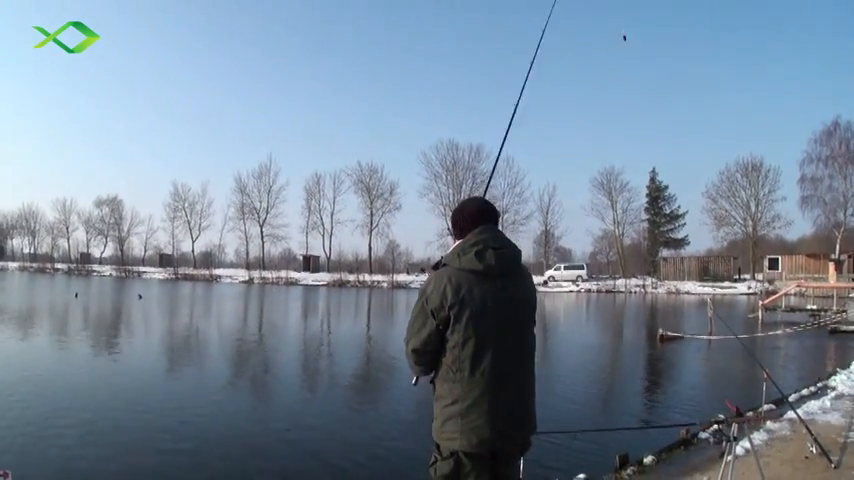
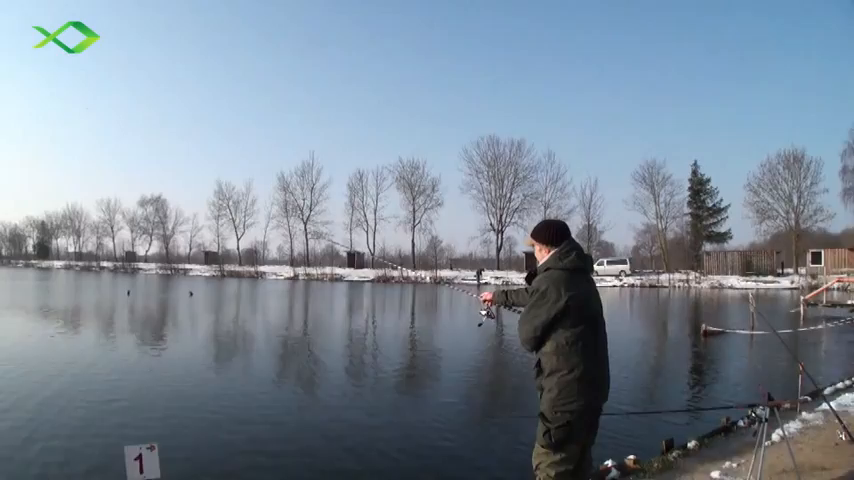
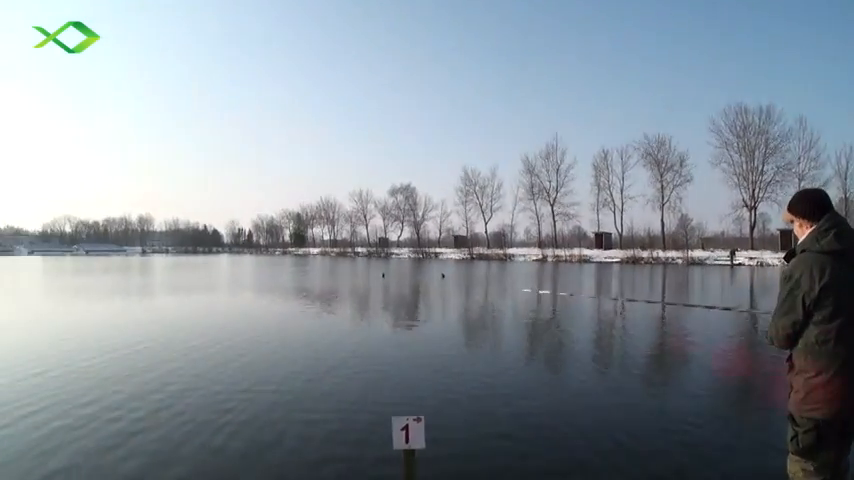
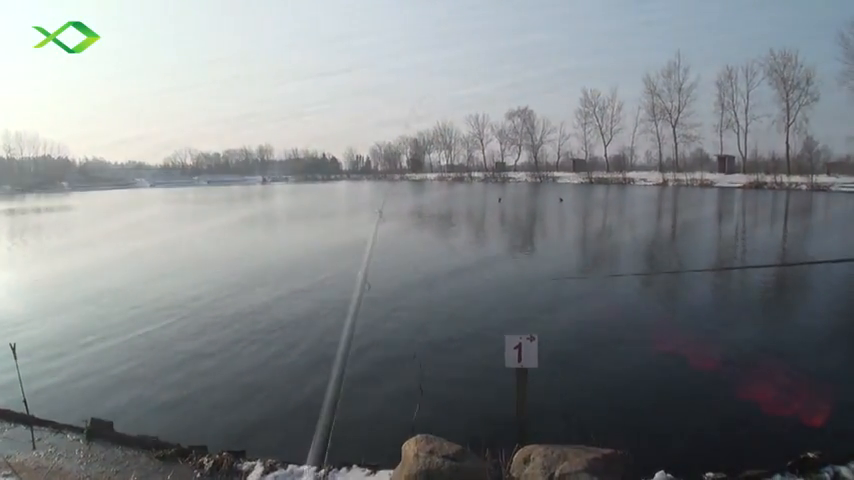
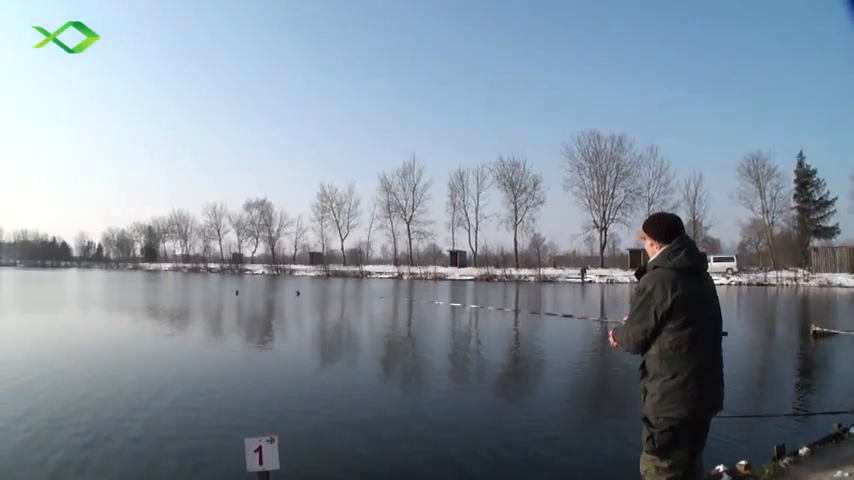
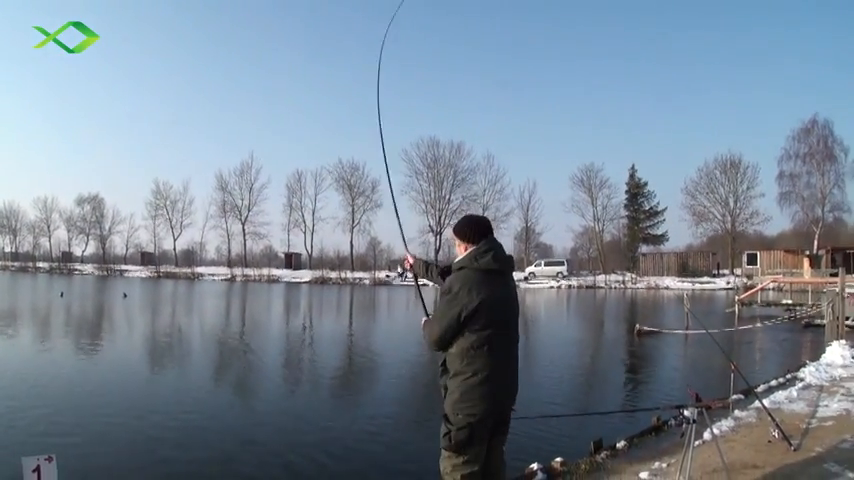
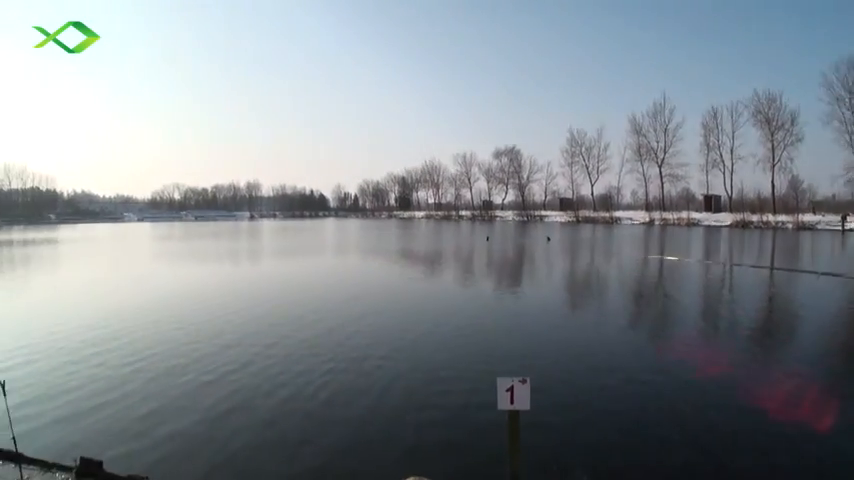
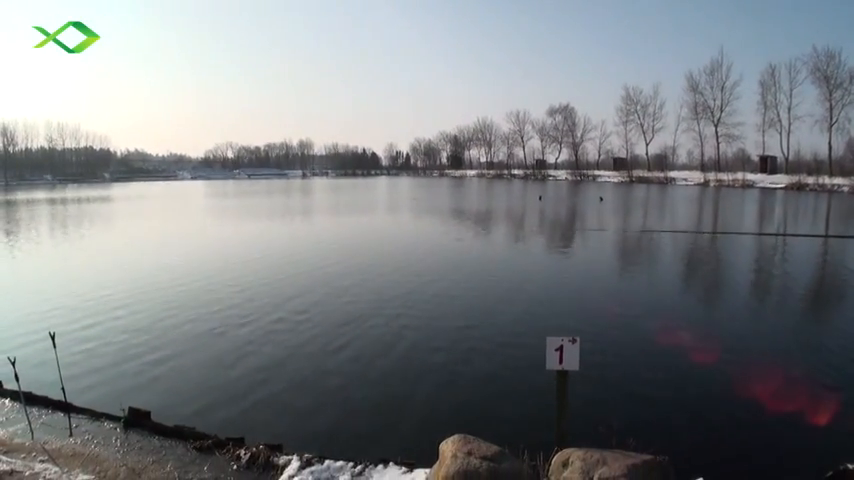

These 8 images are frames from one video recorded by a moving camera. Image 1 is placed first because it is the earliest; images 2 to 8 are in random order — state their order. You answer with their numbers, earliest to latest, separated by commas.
6, 2, 5, 3, 7, 8, 4
